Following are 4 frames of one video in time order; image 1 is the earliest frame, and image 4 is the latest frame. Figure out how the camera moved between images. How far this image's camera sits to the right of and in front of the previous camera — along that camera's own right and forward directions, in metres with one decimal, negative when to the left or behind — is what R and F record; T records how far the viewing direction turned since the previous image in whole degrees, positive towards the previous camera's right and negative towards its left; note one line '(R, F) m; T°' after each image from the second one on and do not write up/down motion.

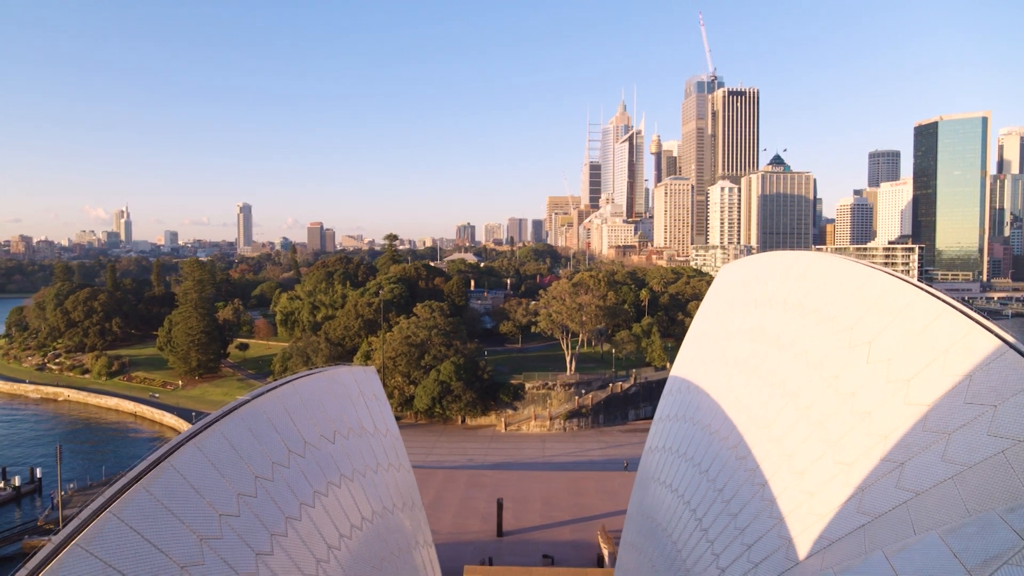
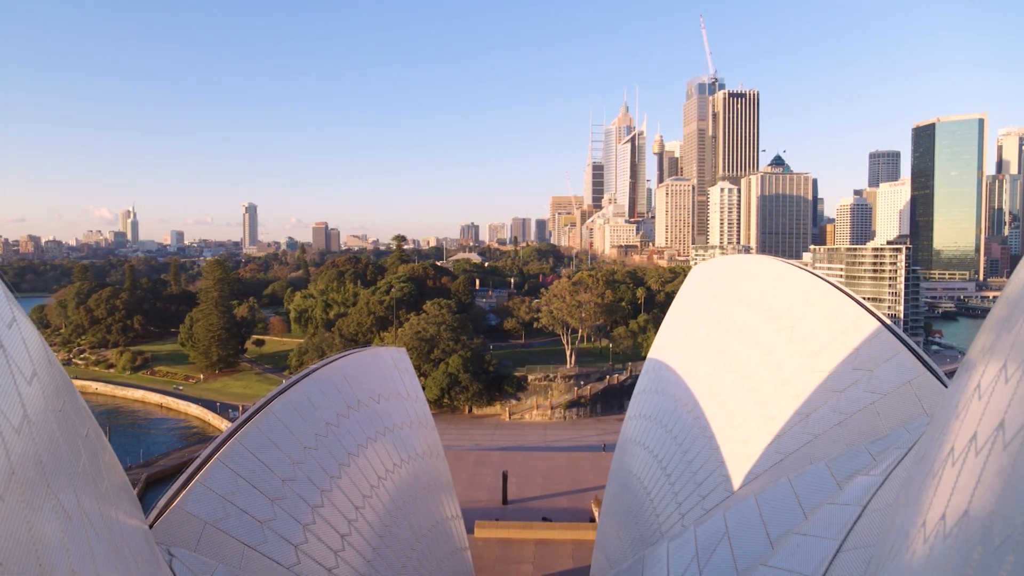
(0.0, -2.4) m; 0°
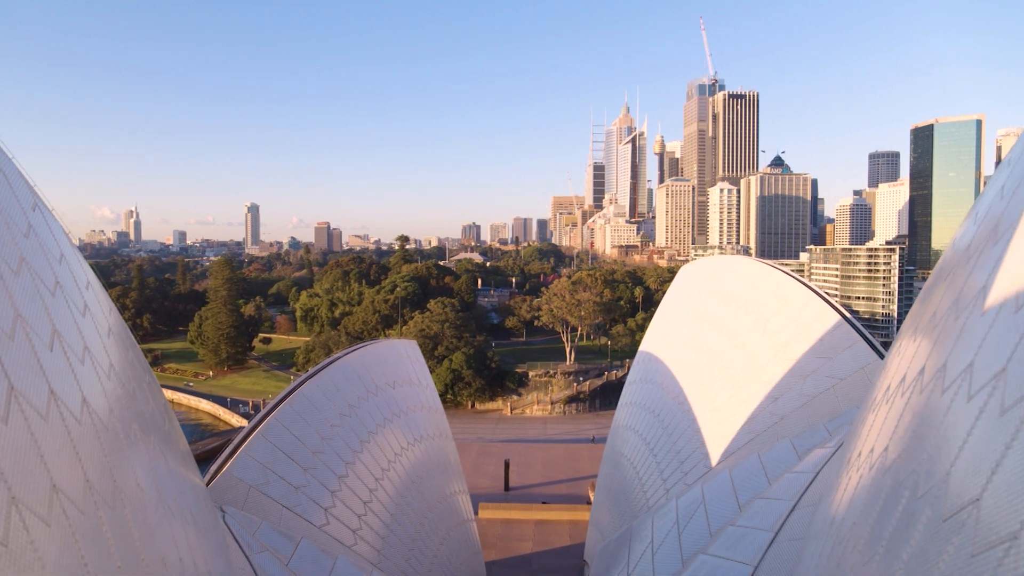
(0.0, -1.2) m; 0°
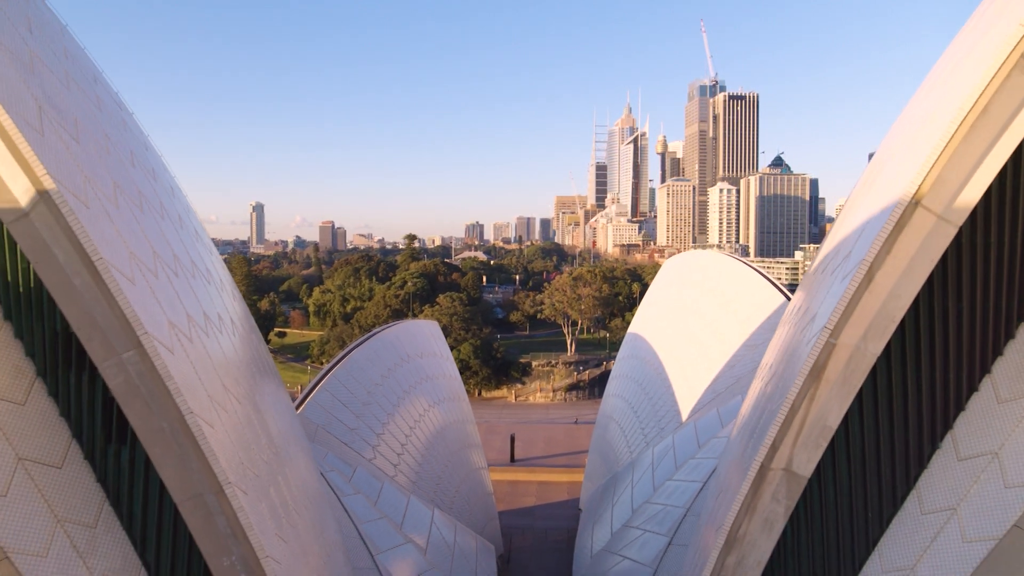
(-0.1, -2.5) m; 0°
